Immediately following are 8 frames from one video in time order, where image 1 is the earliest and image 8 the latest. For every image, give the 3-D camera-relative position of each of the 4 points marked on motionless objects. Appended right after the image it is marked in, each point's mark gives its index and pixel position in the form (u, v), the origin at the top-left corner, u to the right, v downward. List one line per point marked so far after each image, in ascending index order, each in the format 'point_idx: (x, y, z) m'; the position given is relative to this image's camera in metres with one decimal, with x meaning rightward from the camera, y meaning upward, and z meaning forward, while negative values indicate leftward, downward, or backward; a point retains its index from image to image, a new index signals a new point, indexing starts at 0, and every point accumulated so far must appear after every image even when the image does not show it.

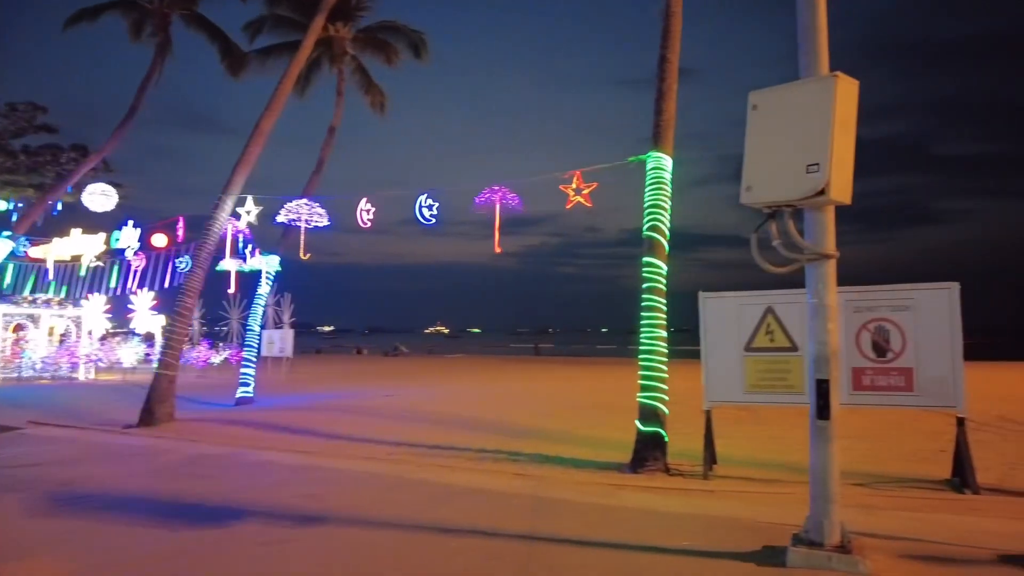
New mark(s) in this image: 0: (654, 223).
0: (+2.2, +1.0, +10.2) m
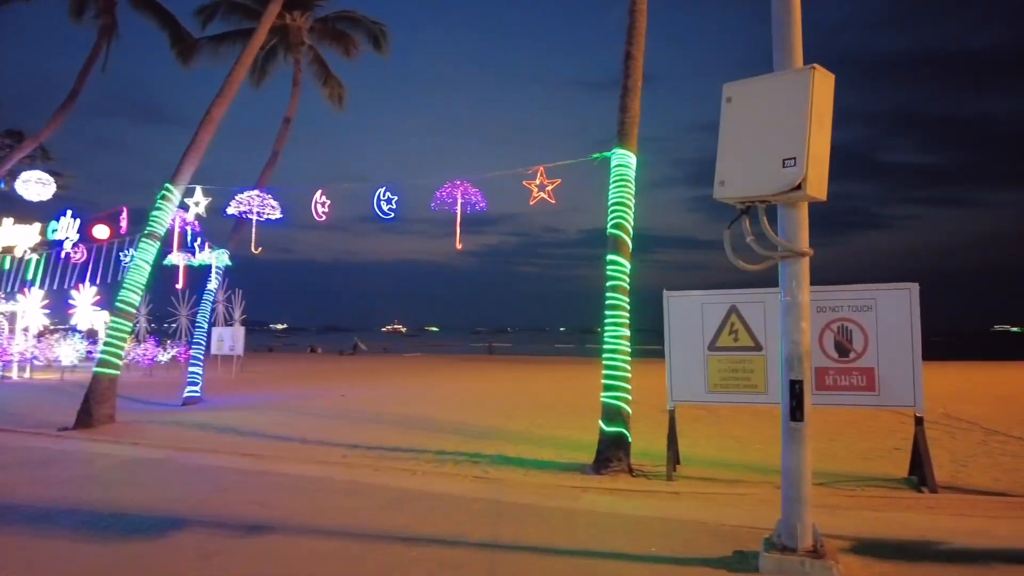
0: (+1.6, +1.0, +10.0) m
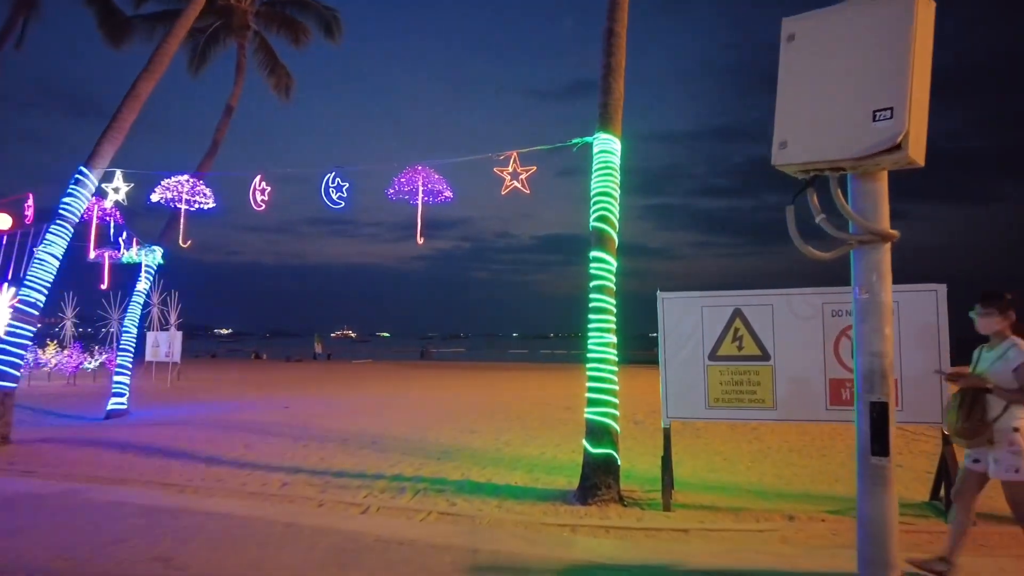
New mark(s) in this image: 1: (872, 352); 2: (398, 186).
0: (+1.2, +1.0, +8.9) m
1: (+2.0, -0.4, +3.7) m
2: (-1.8, +1.6, +10.3) m
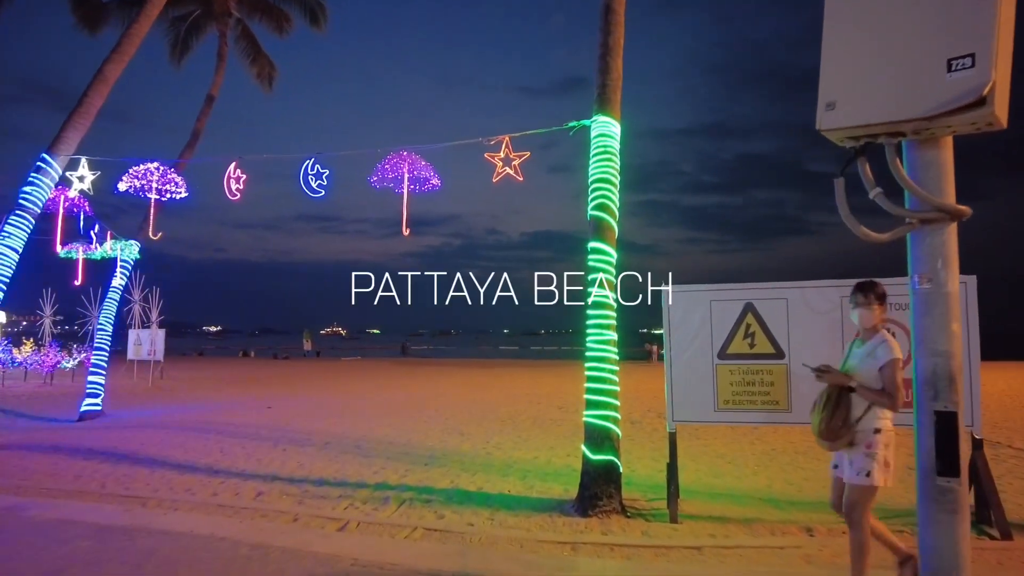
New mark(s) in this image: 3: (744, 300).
0: (+1.1, +1.1, +8.3) m
1: (+2.0, -0.3, +3.1) m
2: (-1.9, +1.7, +9.6) m
3: (+2.5, -0.1, +7.1) m
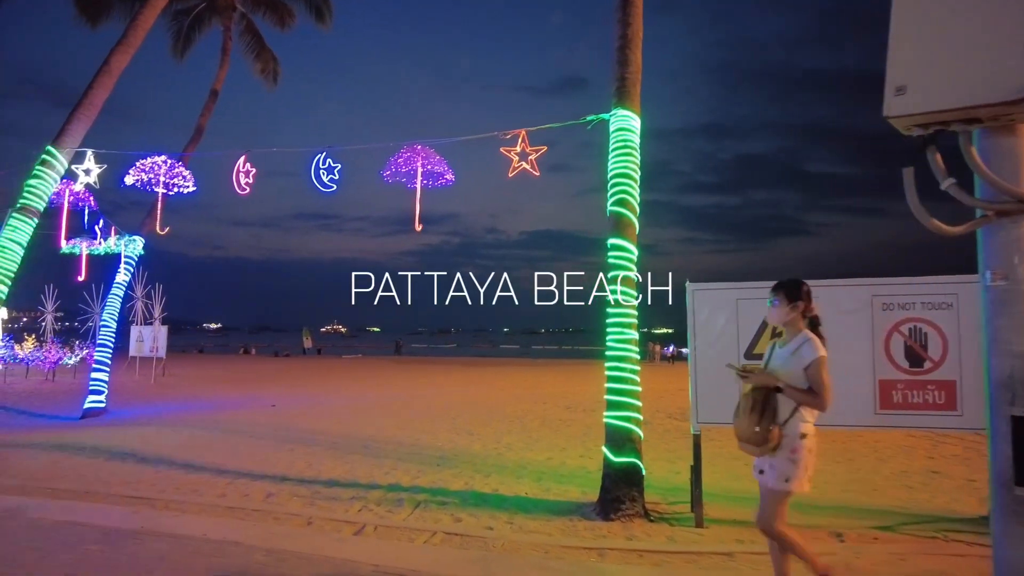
0: (+1.3, +1.1, +8.1) m
1: (+2.2, -0.3, +2.9) m
2: (-1.7, +1.7, +9.4) m
3: (+2.7, -0.1, +6.9) m
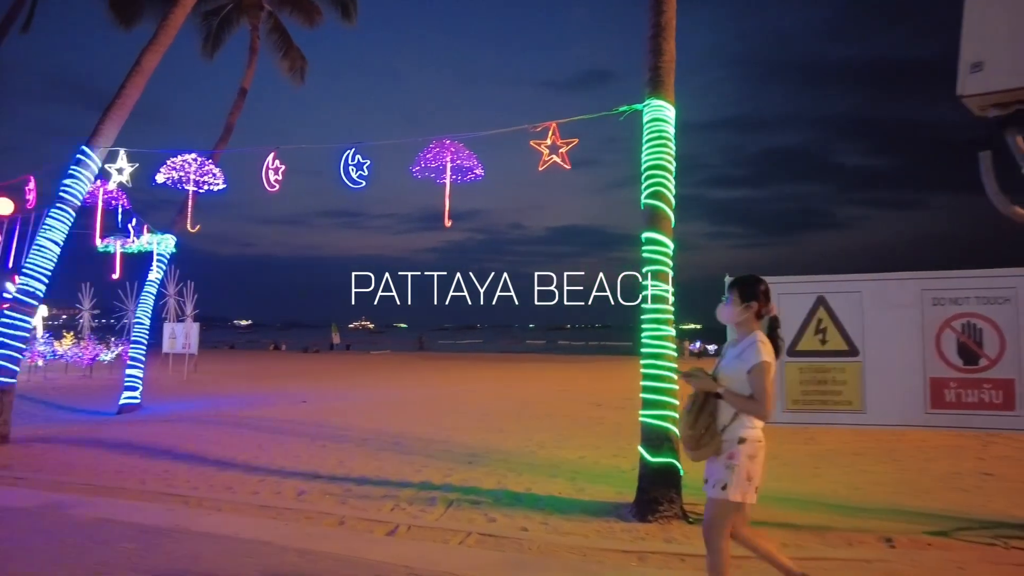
0: (+1.7, +1.2, +7.8) m
1: (+2.4, -0.3, +2.7) m
2: (-1.2, +1.8, +9.3) m
3: (+3.0, 0.0, +6.7) m
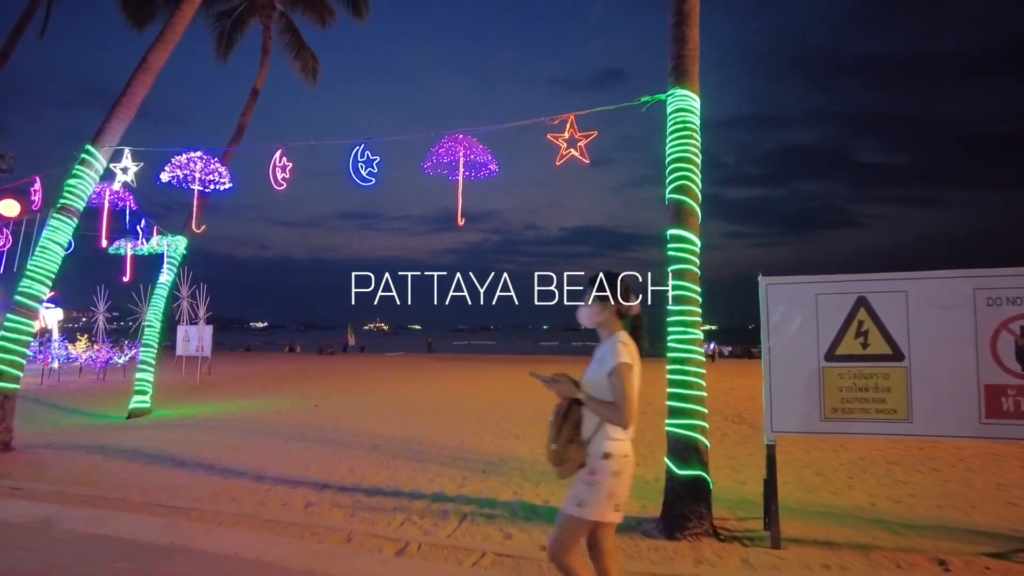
0: (+1.9, +1.2, +7.4) m
1: (+2.5, -0.2, +2.2) m
2: (-1.0, +1.7, +8.9) m
3: (+3.2, 0.0, +6.2) m
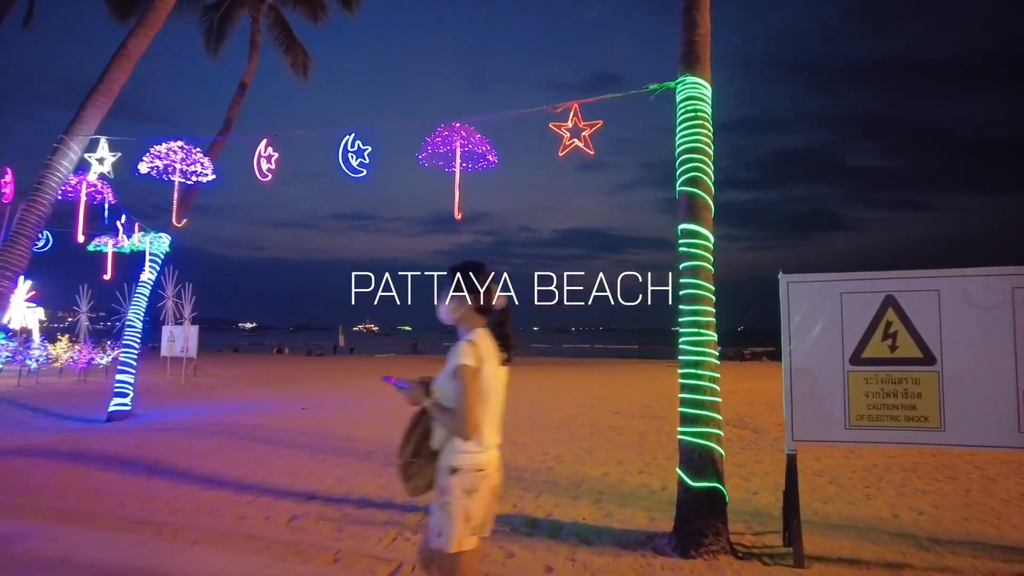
0: (+1.9, +1.2, +6.9) m
1: (+2.5, -0.2, +1.8) m
2: (-1.0, +1.8, +8.4) m
3: (+3.2, 0.0, +5.8) m
